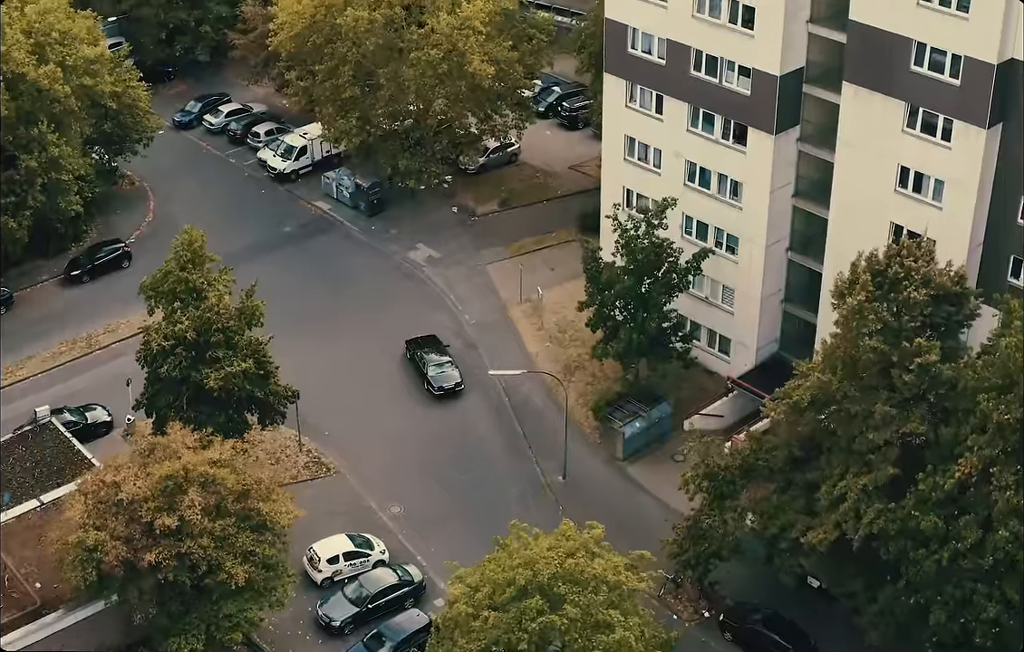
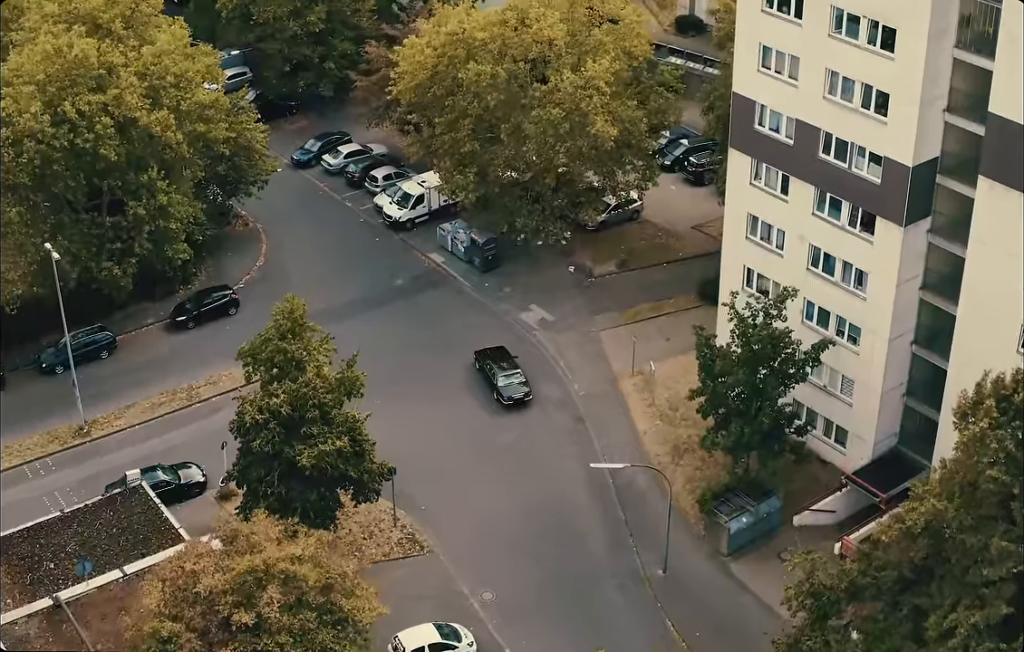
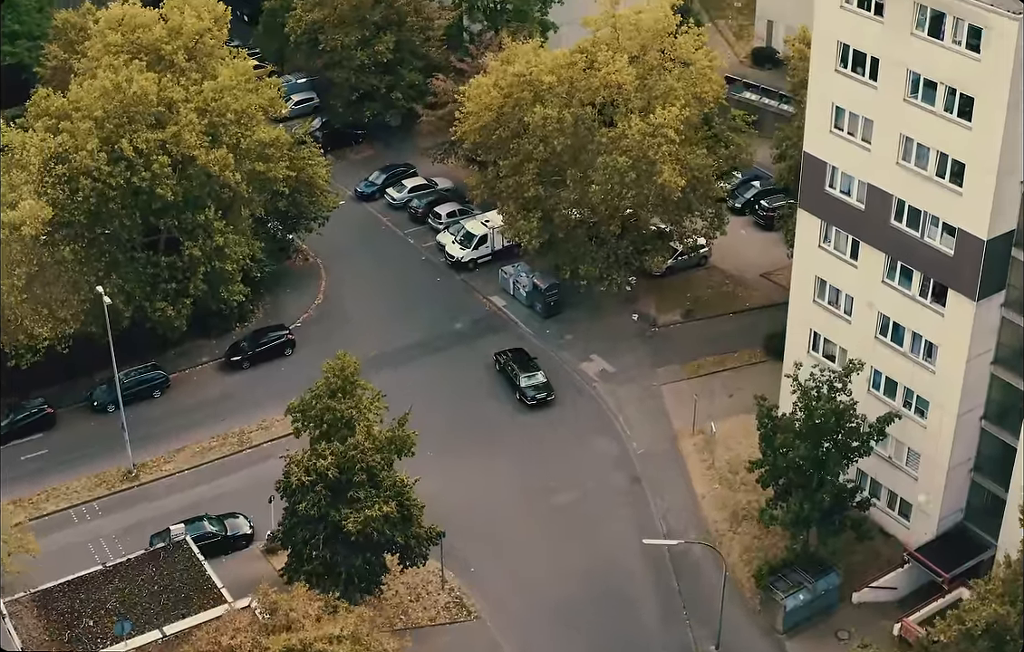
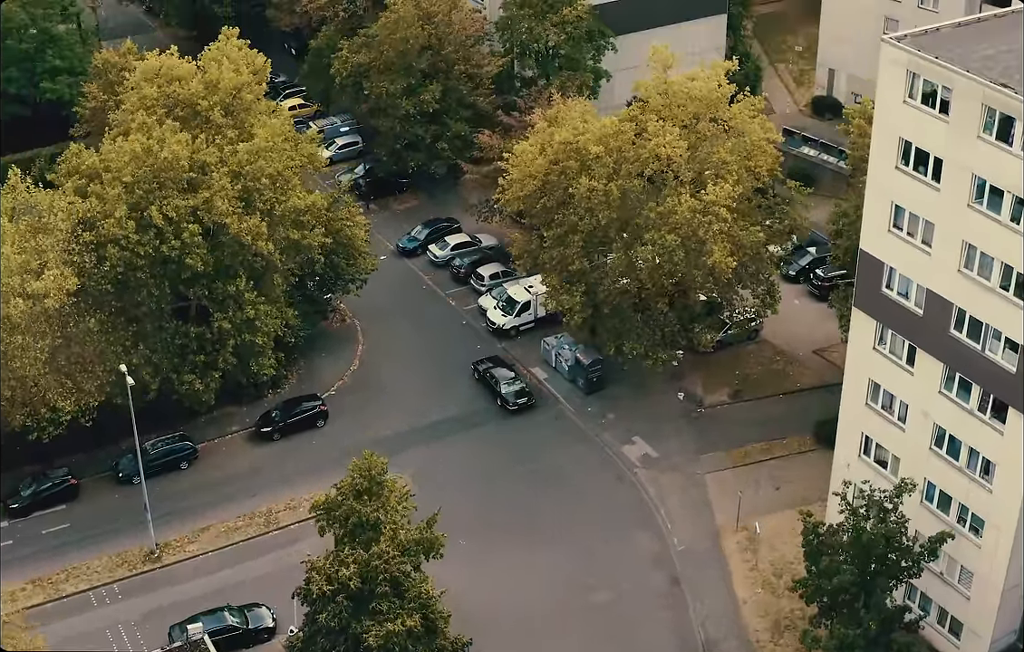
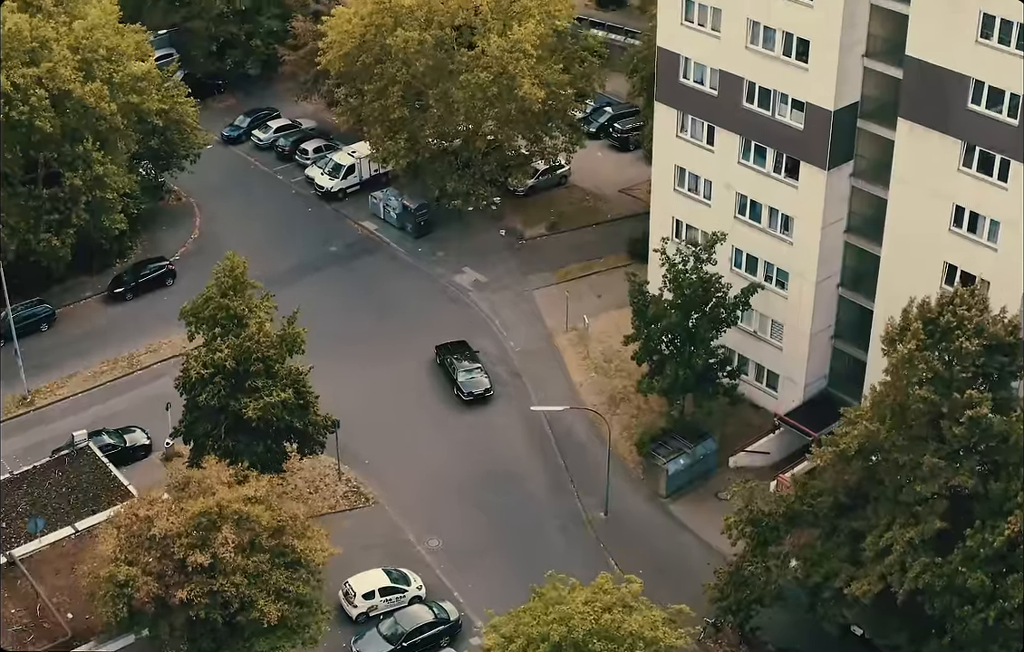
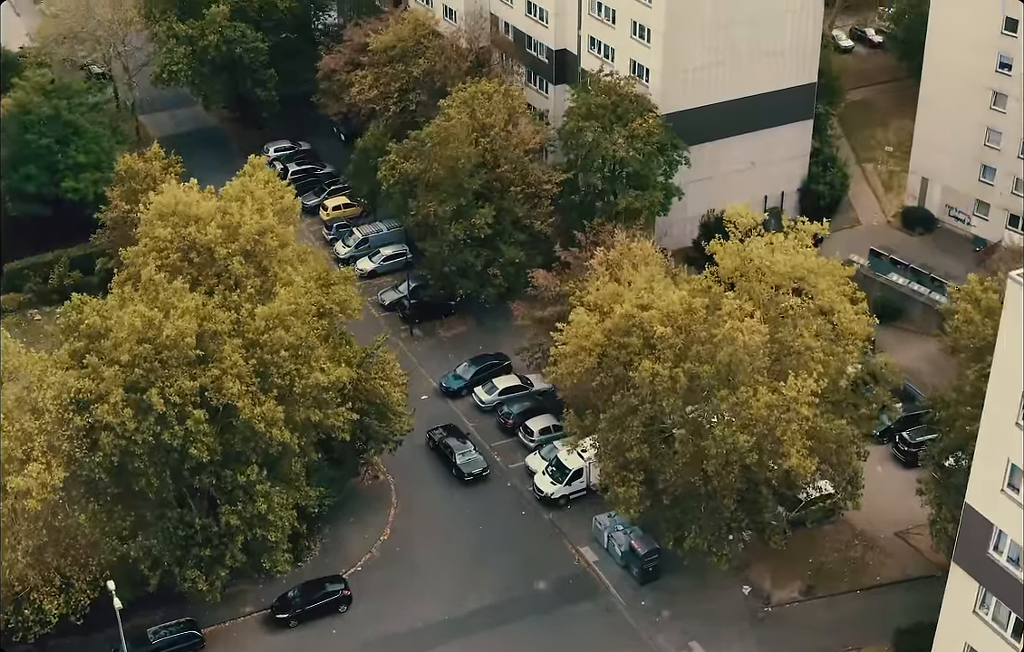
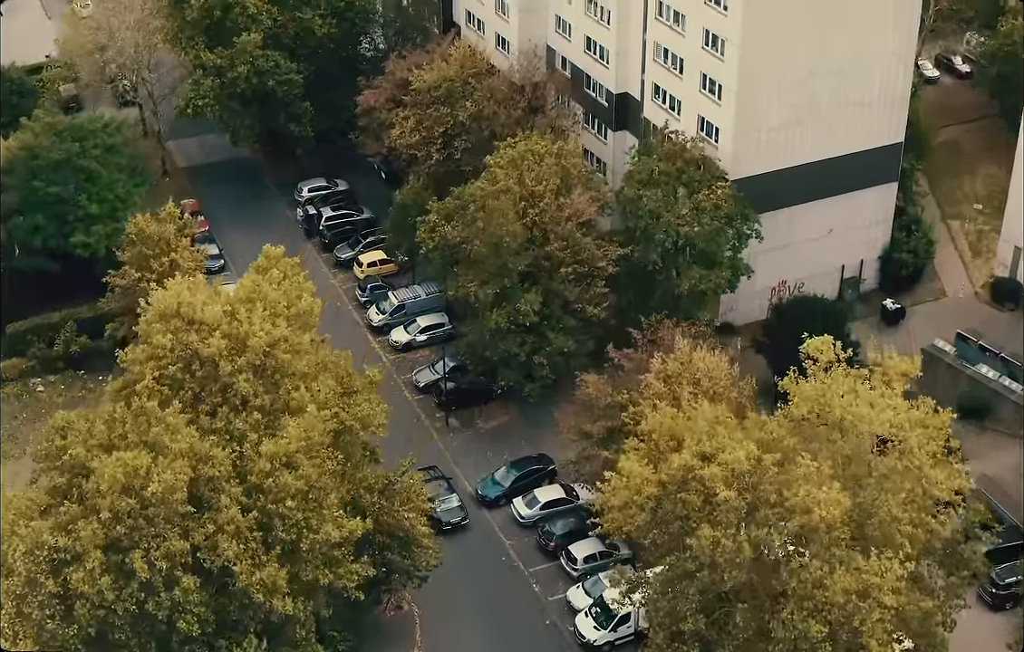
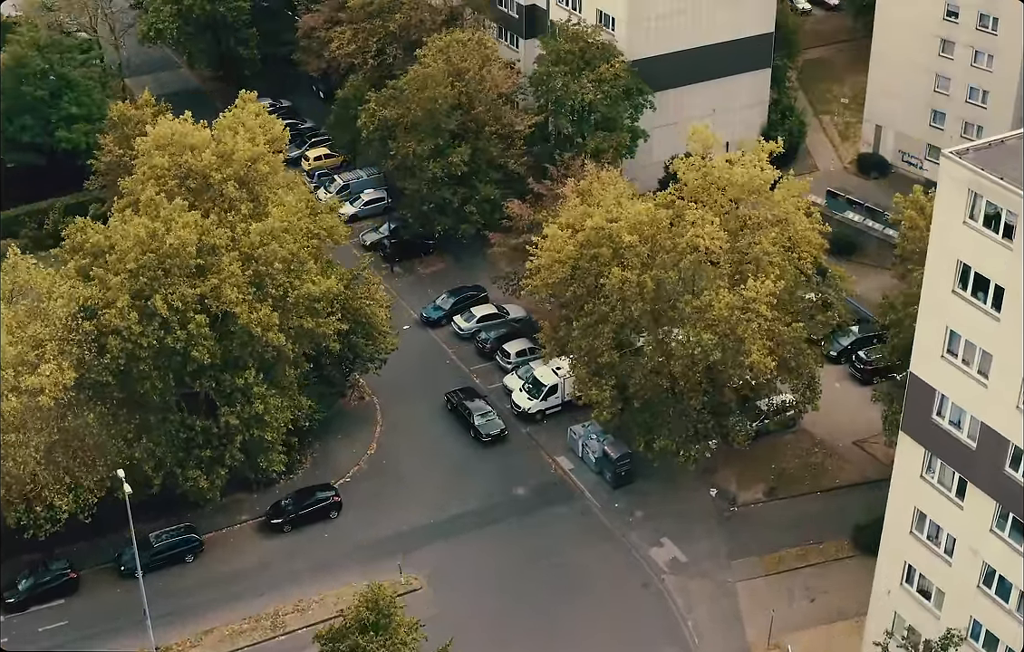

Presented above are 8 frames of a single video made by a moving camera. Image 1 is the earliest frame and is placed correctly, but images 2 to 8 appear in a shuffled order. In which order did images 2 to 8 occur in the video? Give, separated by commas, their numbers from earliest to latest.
5, 2, 3, 4, 8, 6, 7
